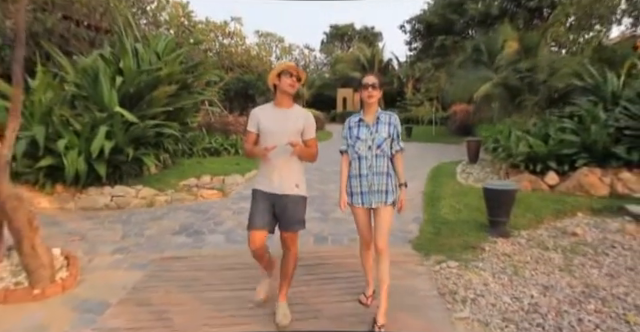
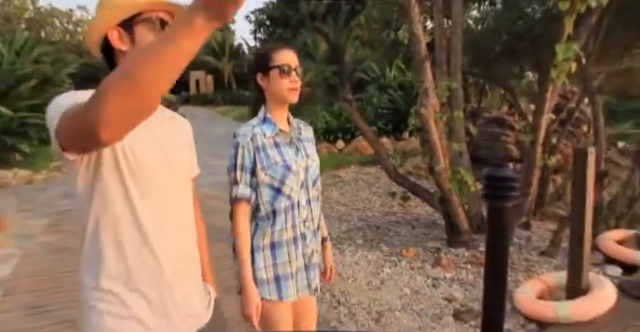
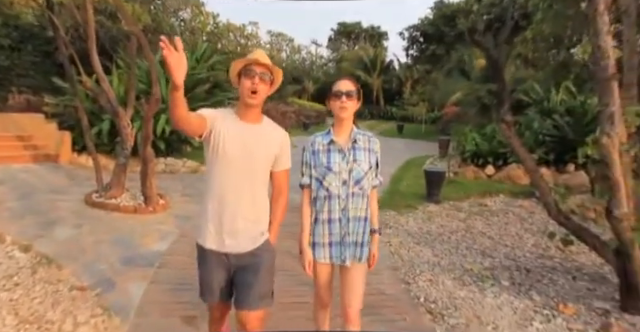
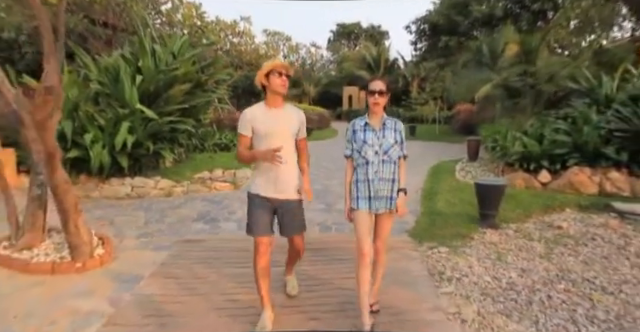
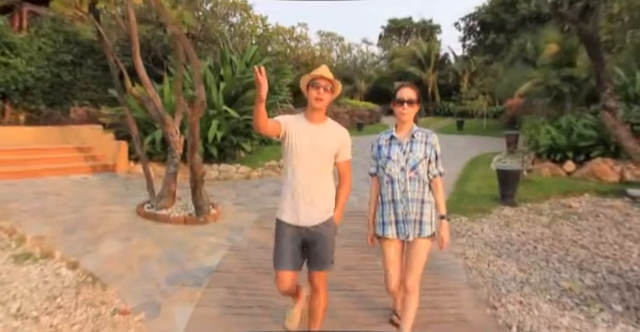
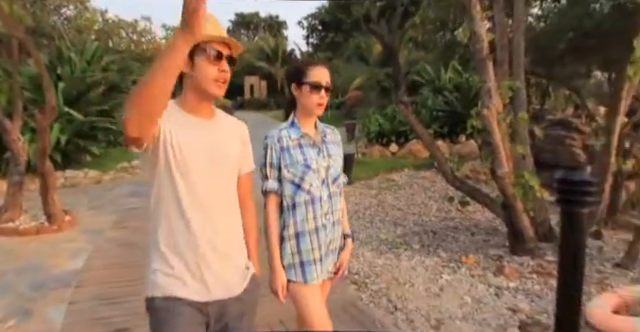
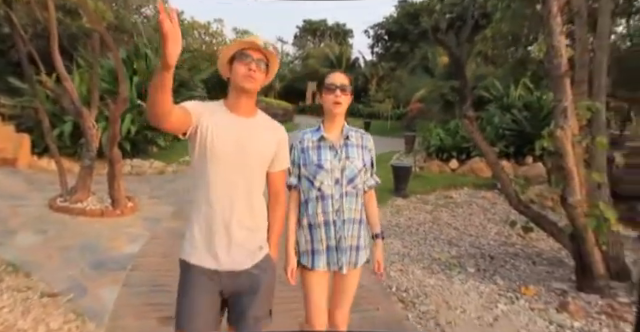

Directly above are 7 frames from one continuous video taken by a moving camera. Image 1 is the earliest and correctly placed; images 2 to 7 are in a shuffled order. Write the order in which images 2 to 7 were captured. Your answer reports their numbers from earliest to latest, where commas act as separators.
4, 5, 3, 7, 6, 2
